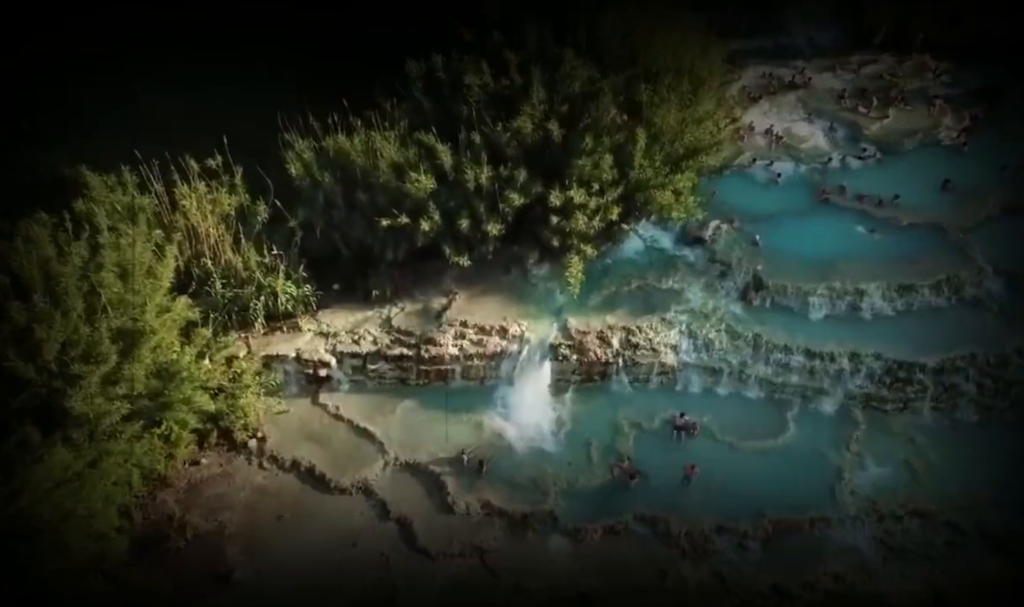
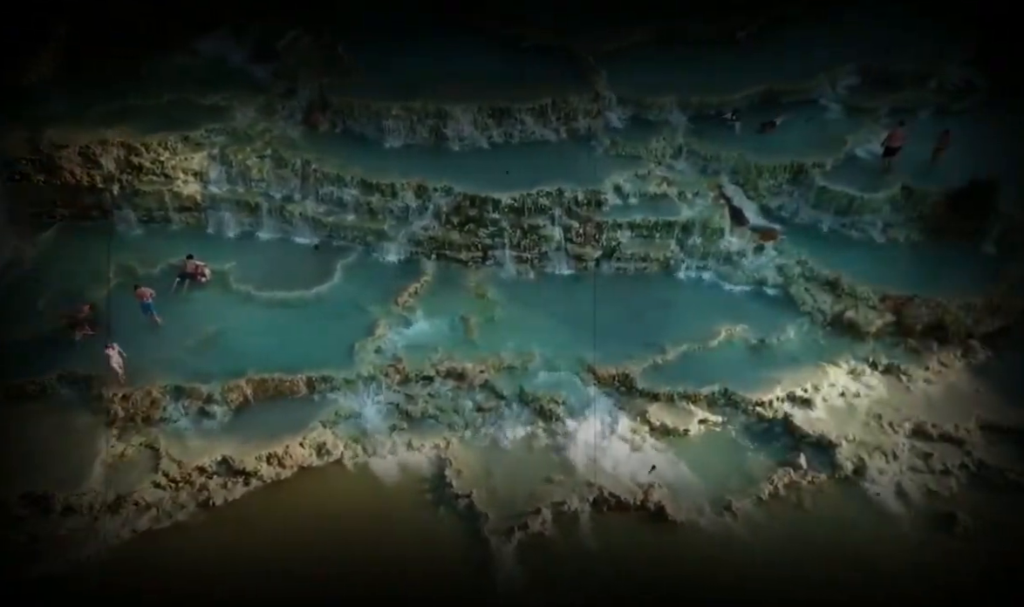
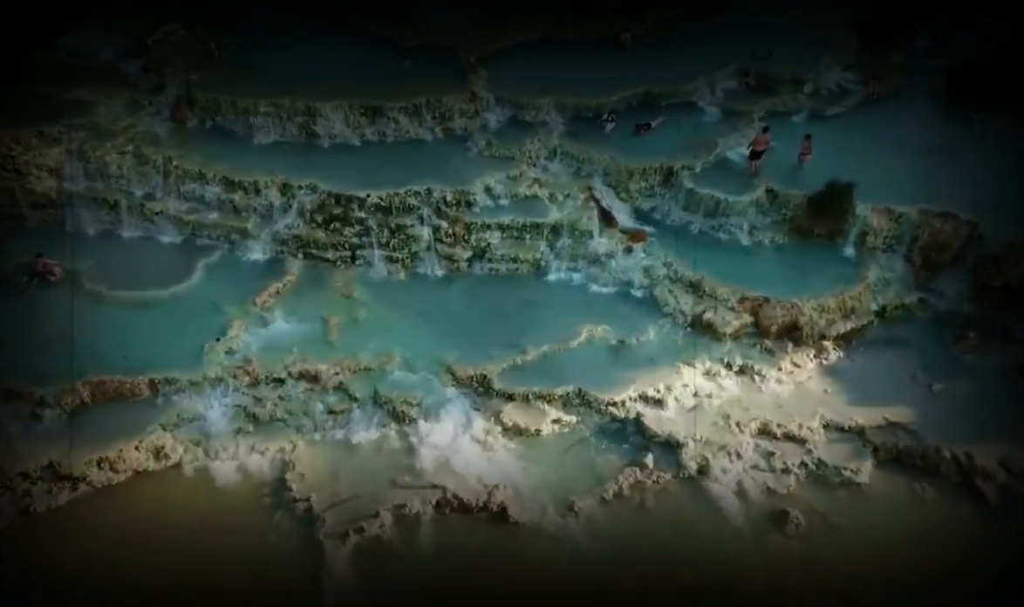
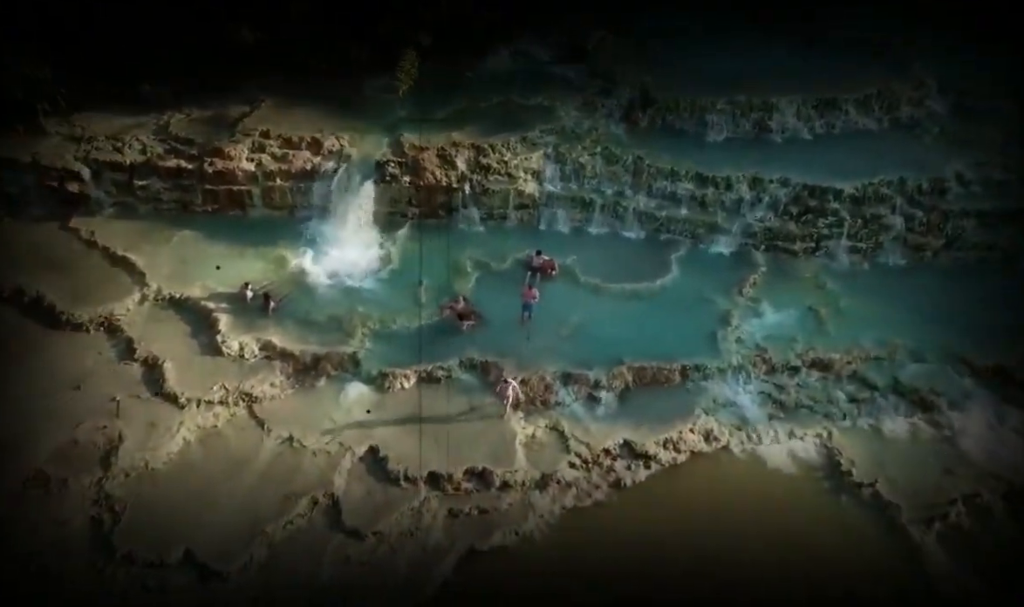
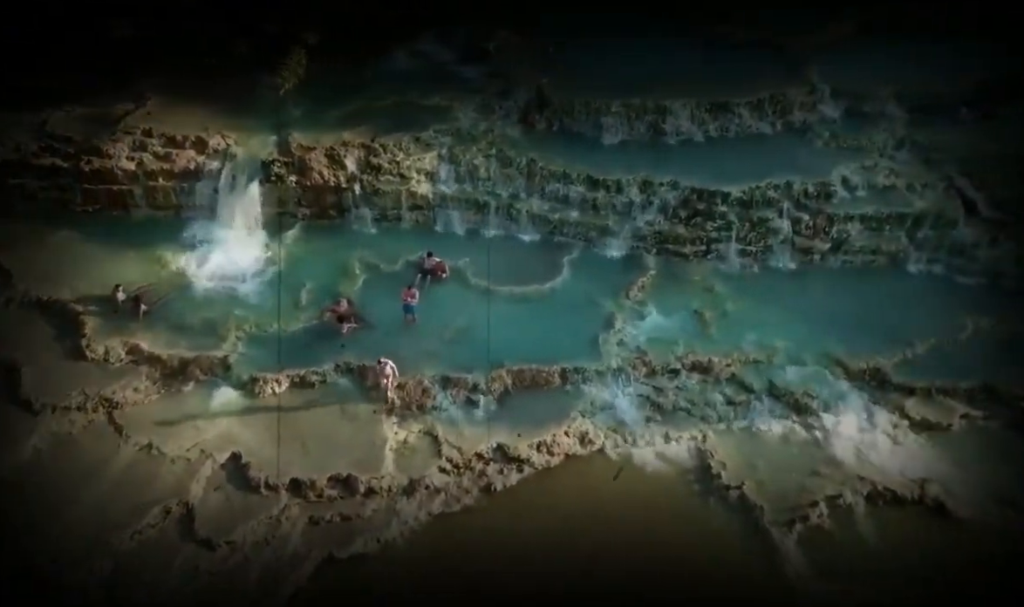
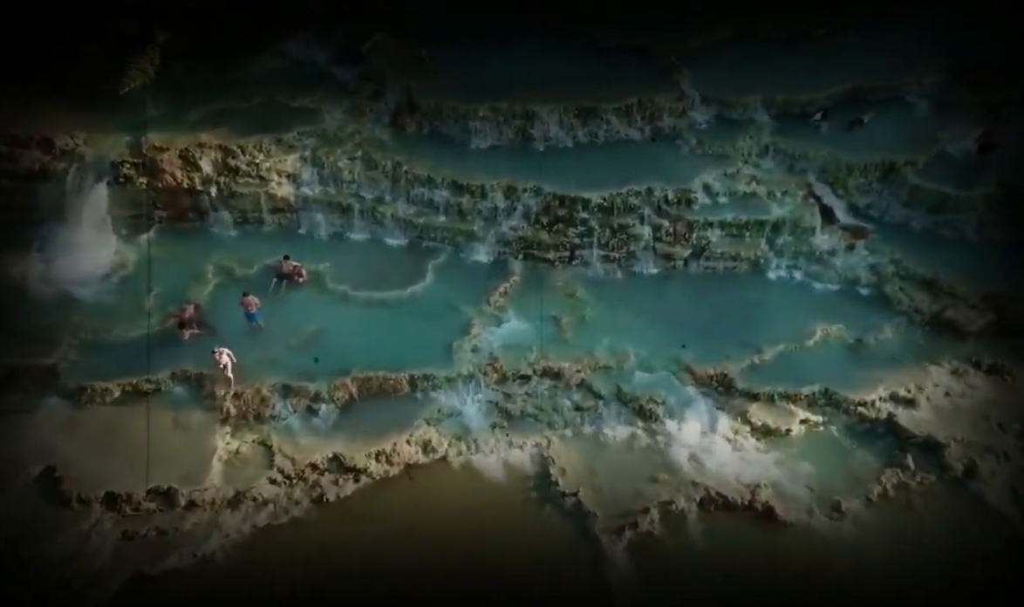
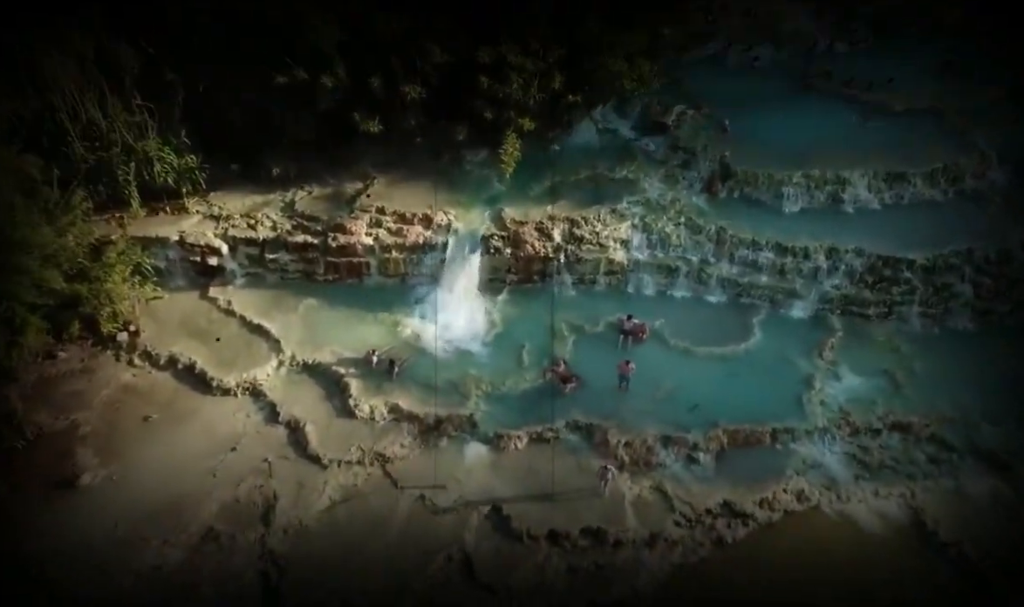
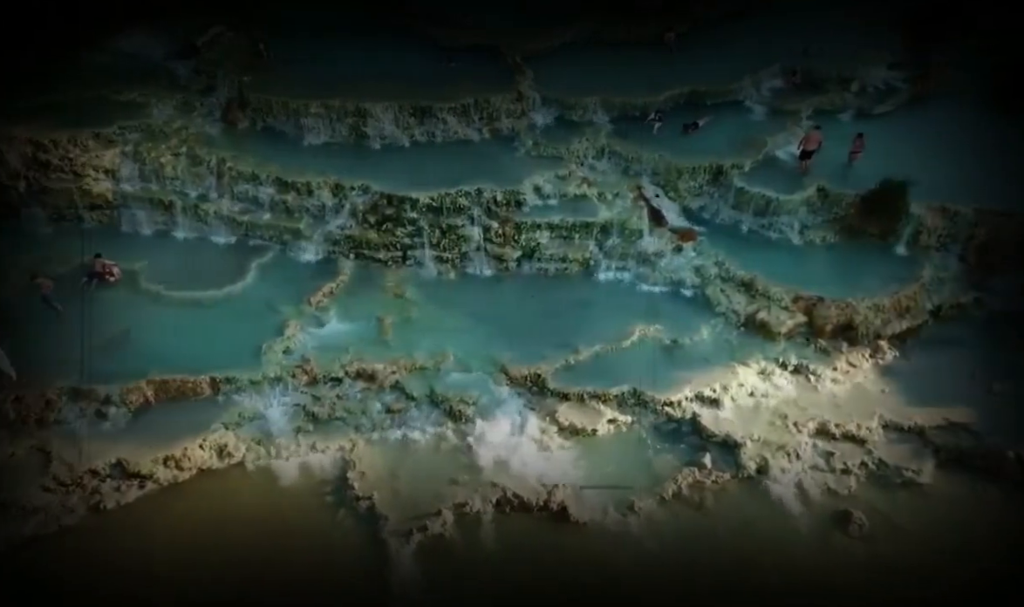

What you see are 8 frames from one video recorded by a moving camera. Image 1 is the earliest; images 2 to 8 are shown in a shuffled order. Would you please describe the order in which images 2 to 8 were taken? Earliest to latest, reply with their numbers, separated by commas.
7, 4, 5, 6, 2, 8, 3
